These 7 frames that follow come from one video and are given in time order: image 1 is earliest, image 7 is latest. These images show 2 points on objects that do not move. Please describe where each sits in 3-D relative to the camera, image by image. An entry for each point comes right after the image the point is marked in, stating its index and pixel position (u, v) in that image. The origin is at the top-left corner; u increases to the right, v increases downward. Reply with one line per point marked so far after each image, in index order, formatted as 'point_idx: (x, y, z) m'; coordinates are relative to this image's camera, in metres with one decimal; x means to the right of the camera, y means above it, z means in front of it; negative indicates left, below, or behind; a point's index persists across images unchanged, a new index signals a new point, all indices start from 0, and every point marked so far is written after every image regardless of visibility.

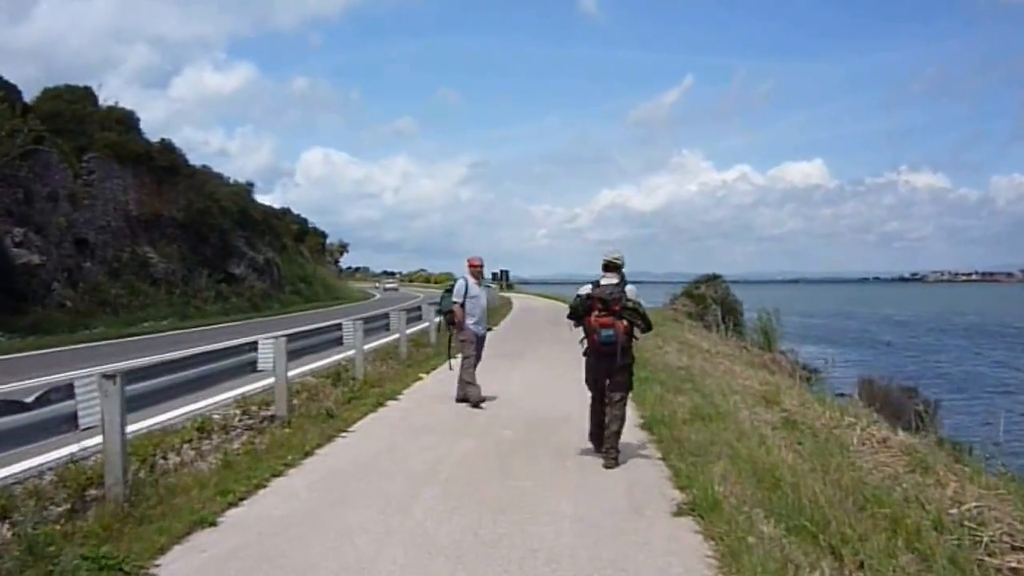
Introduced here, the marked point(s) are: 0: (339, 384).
0: (-2.4, -1.4, +16.2) m
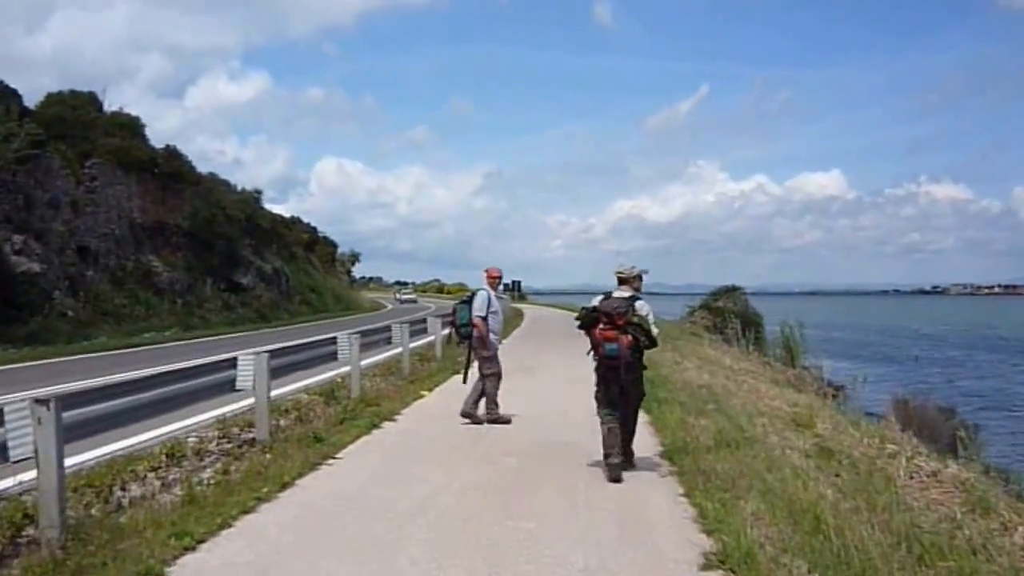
0: (-2.4, -1.5, +15.0) m
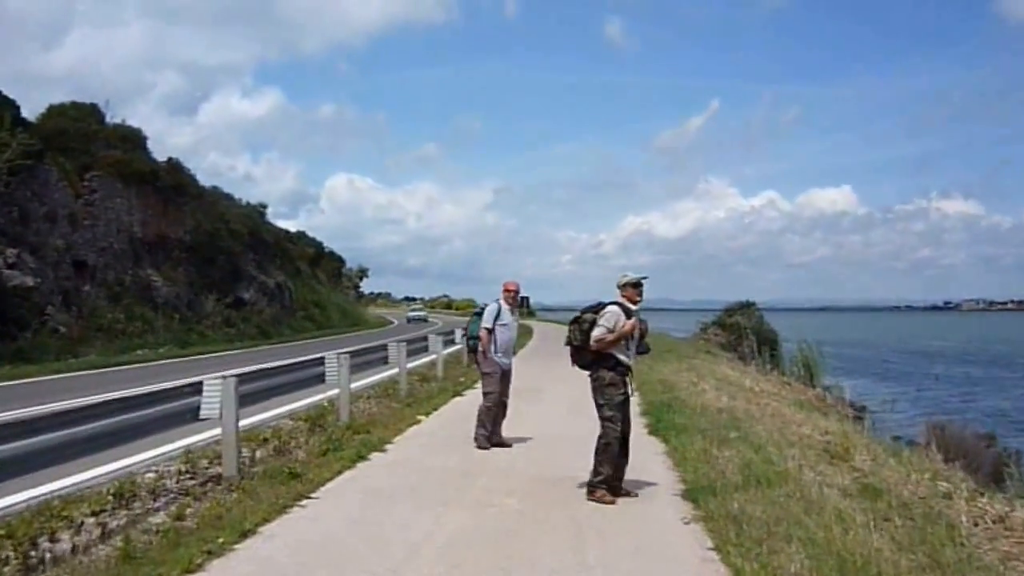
0: (-2.3, -1.7, +13.6) m
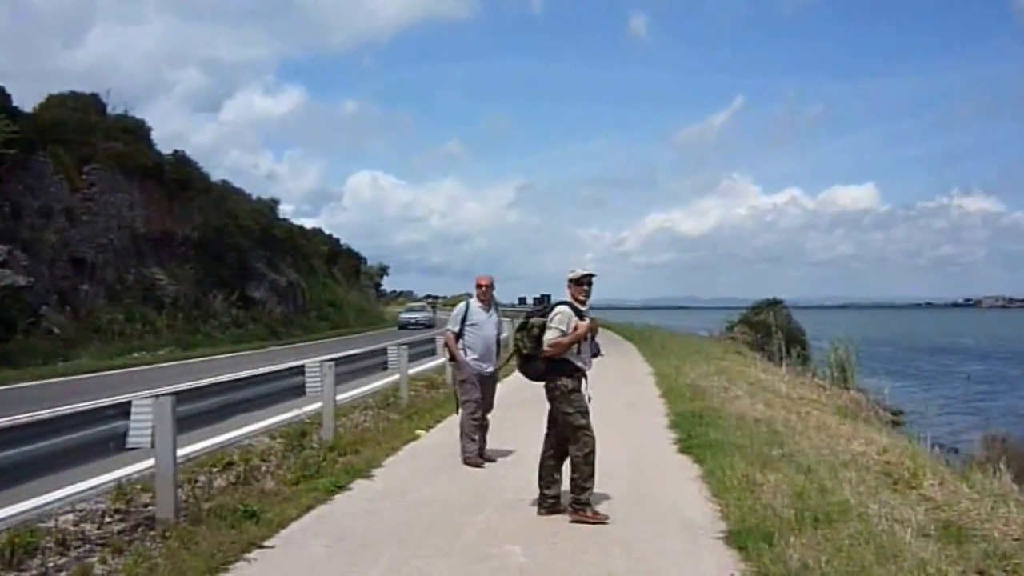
0: (-2.2, -1.7, +11.7) m
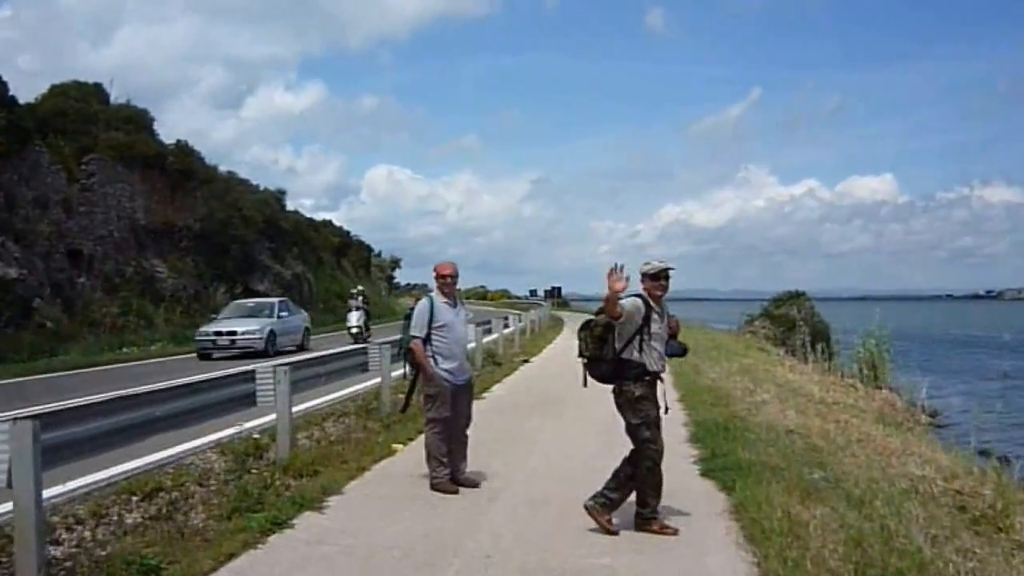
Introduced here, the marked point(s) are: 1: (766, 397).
0: (-2.3, -1.6, +9.7) m
1: (+4.0, -1.7, +18.0) m
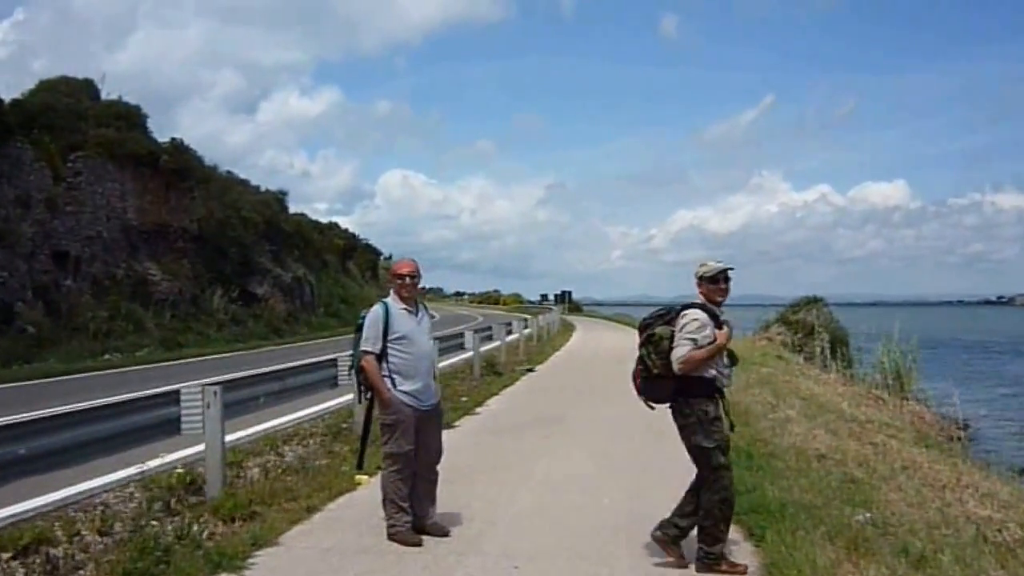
0: (-2.5, -1.6, +7.8) m
1: (+3.9, -1.7, +16.1) m
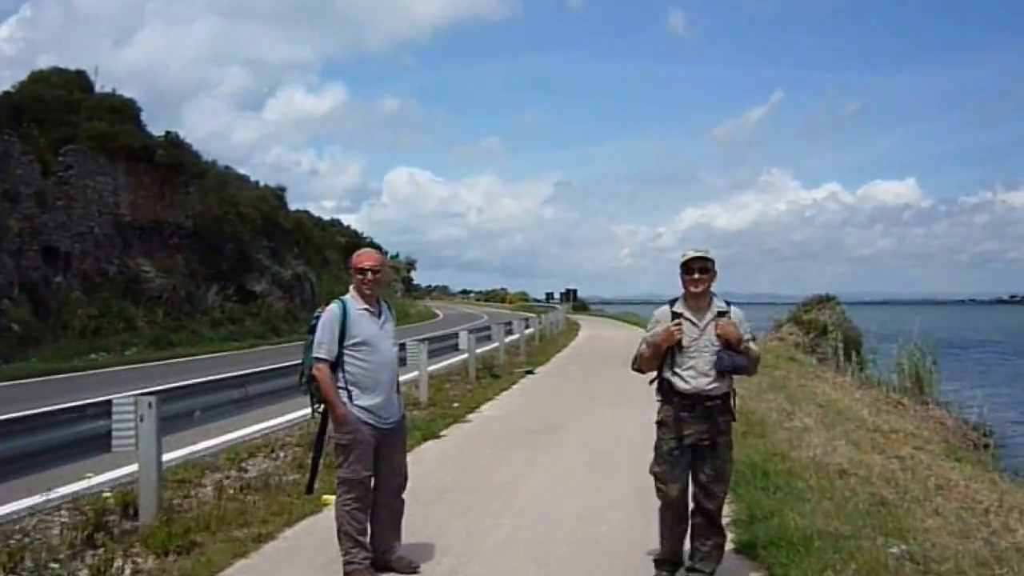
0: (-2.6, -1.6, +6.6) m
1: (+3.8, -1.7, +14.8) m
